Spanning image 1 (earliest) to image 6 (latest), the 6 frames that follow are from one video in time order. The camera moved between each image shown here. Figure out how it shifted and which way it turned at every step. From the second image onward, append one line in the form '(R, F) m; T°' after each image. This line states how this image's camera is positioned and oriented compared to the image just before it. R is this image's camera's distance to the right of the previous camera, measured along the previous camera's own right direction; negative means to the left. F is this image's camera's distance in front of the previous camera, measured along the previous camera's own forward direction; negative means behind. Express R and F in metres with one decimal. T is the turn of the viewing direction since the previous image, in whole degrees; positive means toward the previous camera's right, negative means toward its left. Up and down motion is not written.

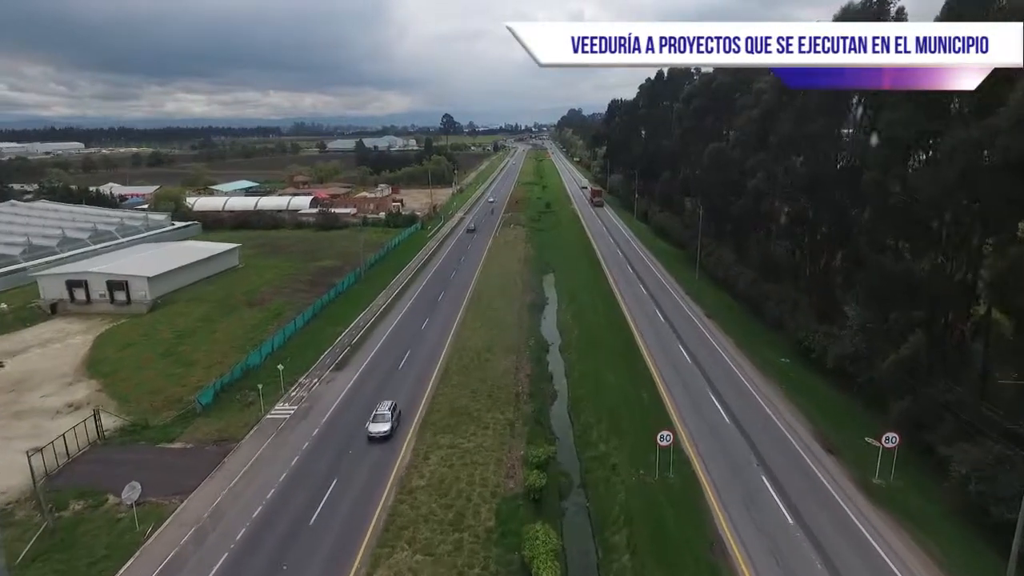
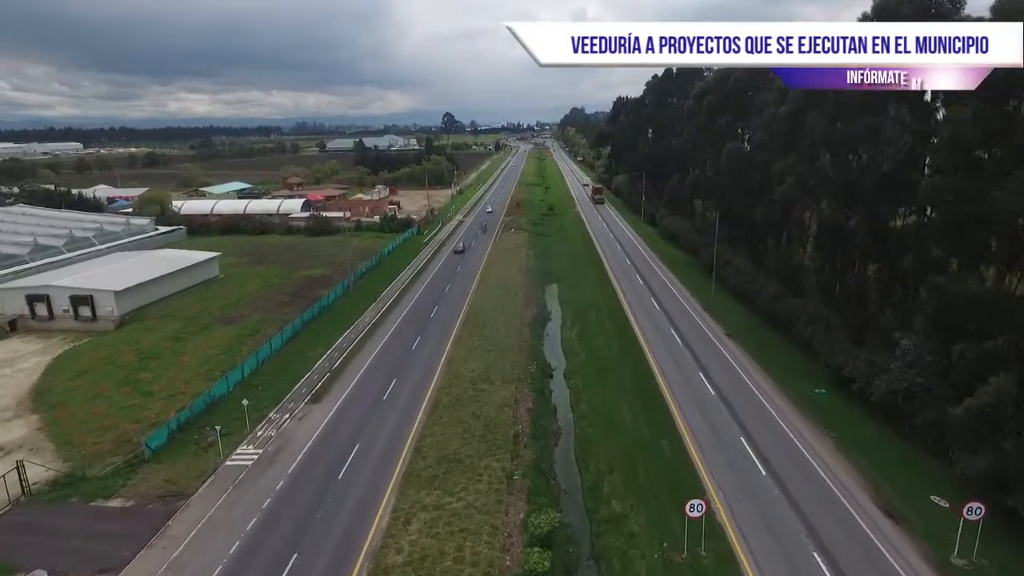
(+0.2, +4.4) m; 0°
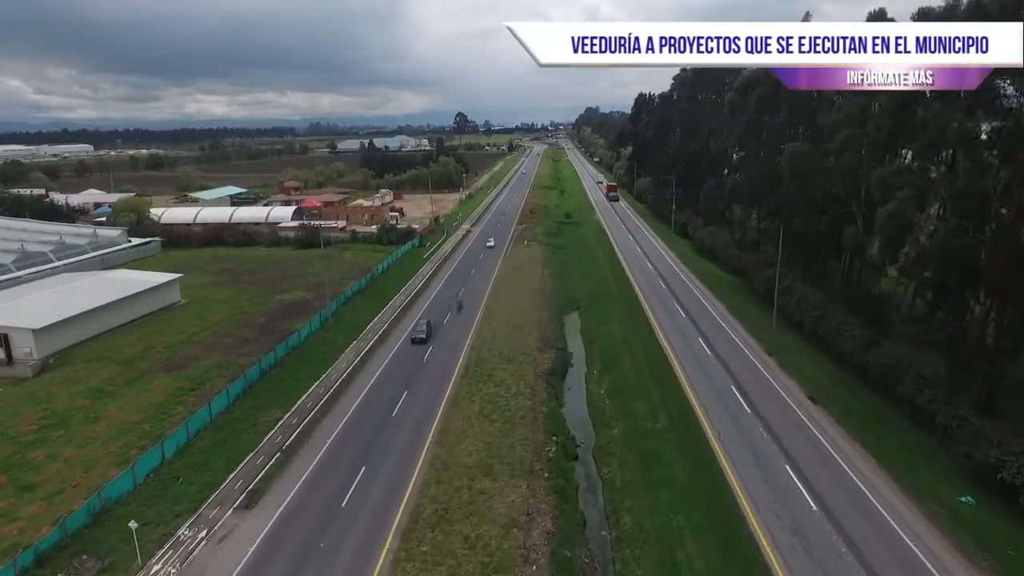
(+0.1, +9.7) m; -1°
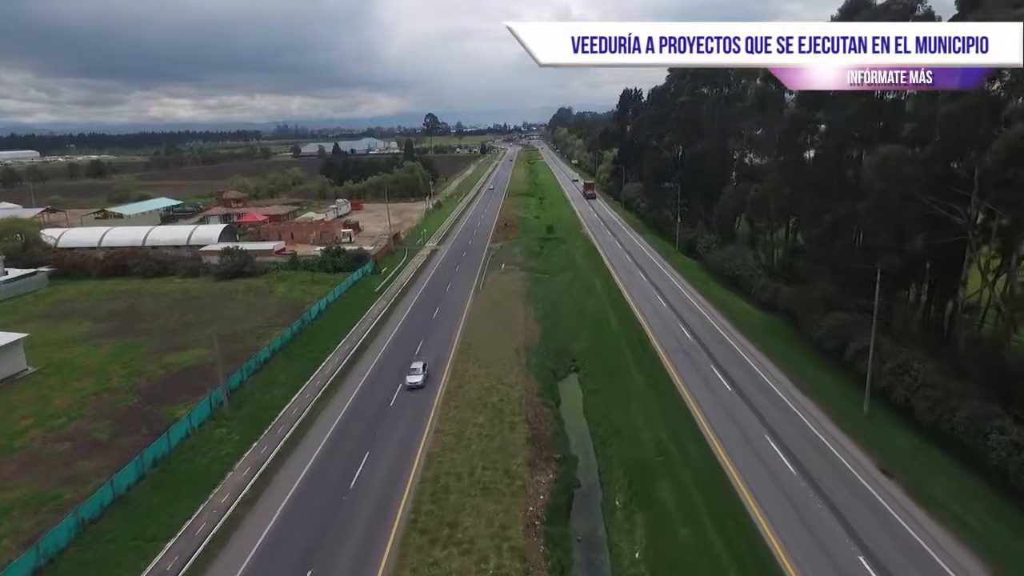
(+0.1, +13.4) m; +2°
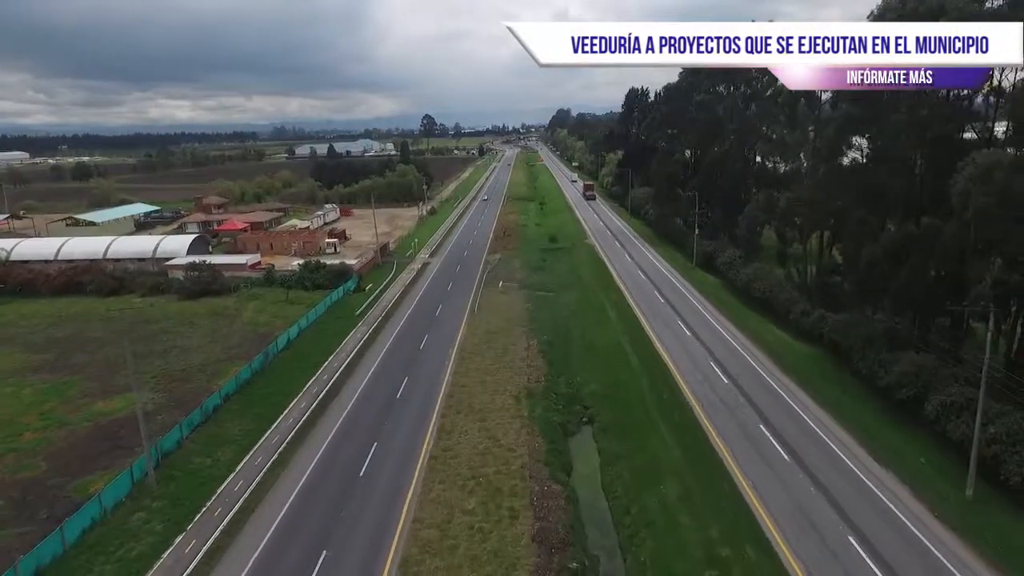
(-0.1, +6.5) m; 0°
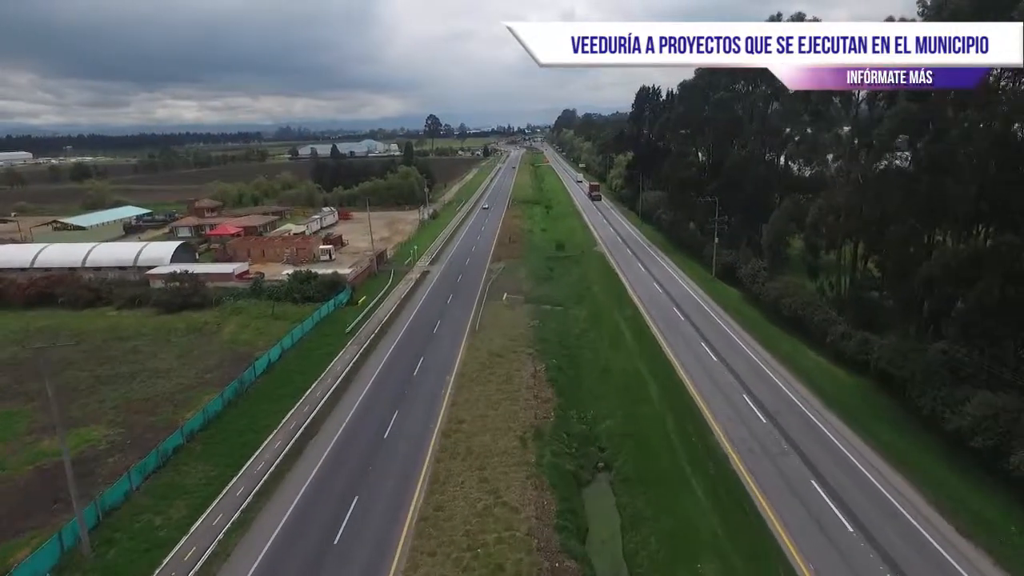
(0.0, +4.2) m; 0°
